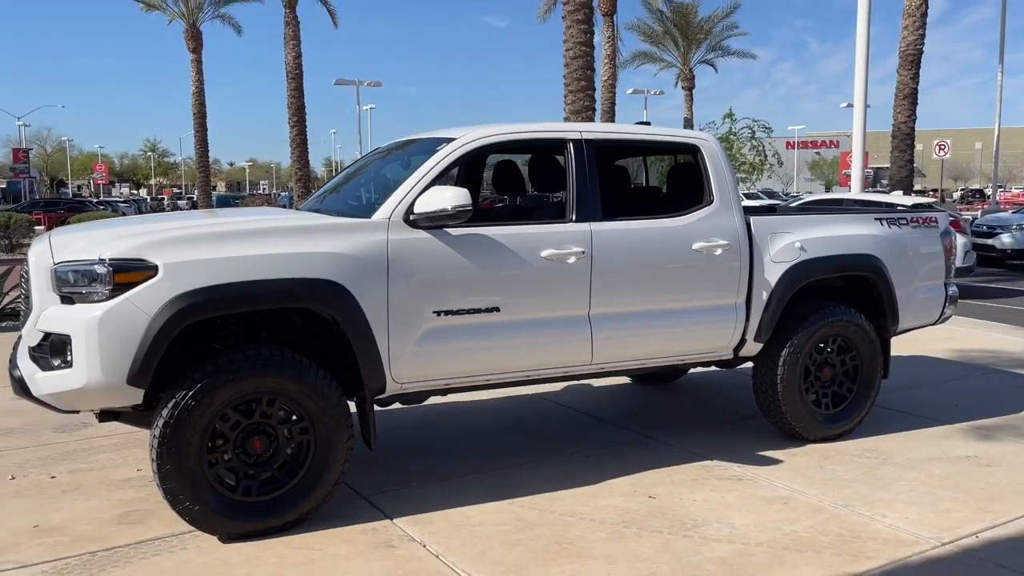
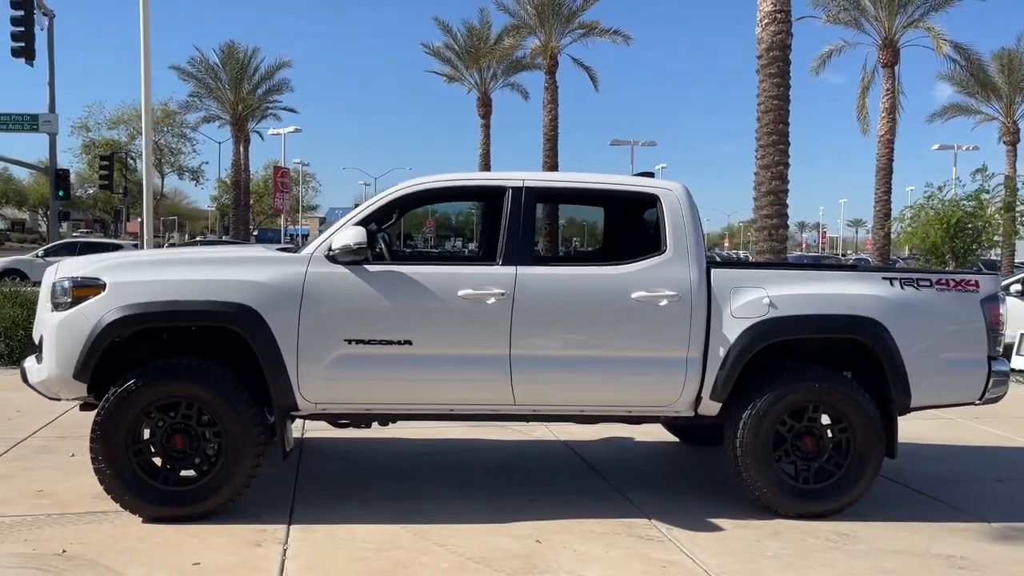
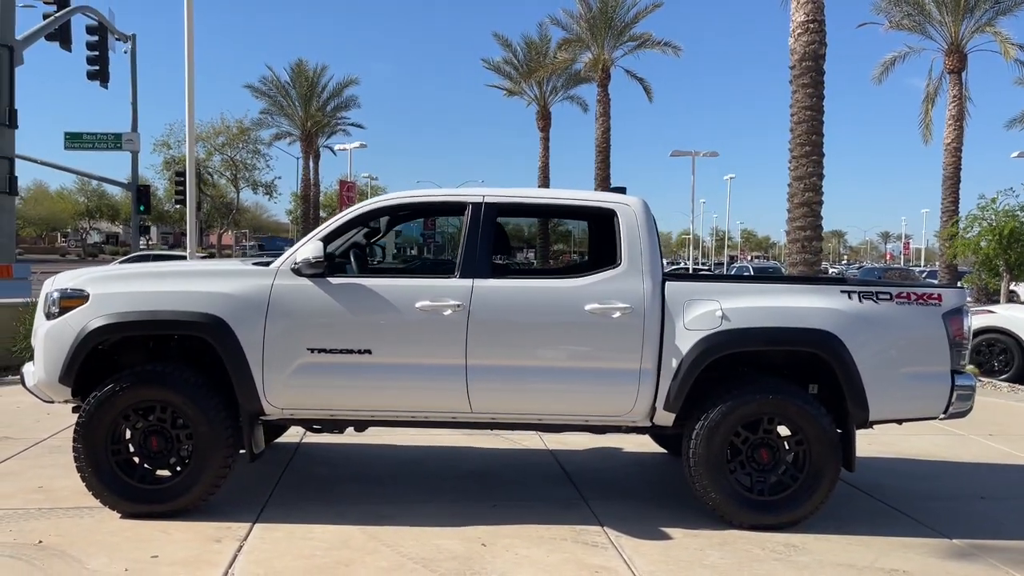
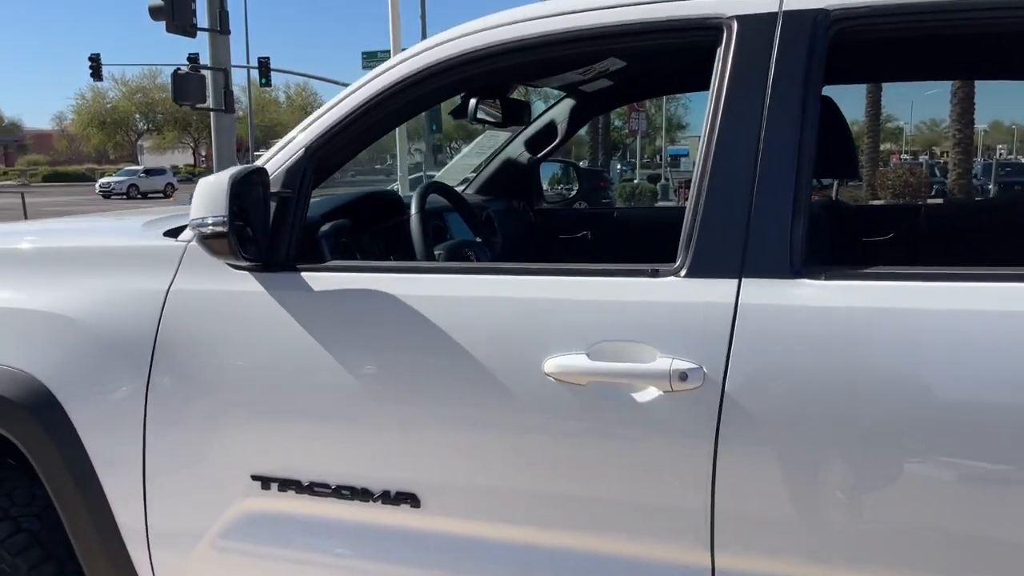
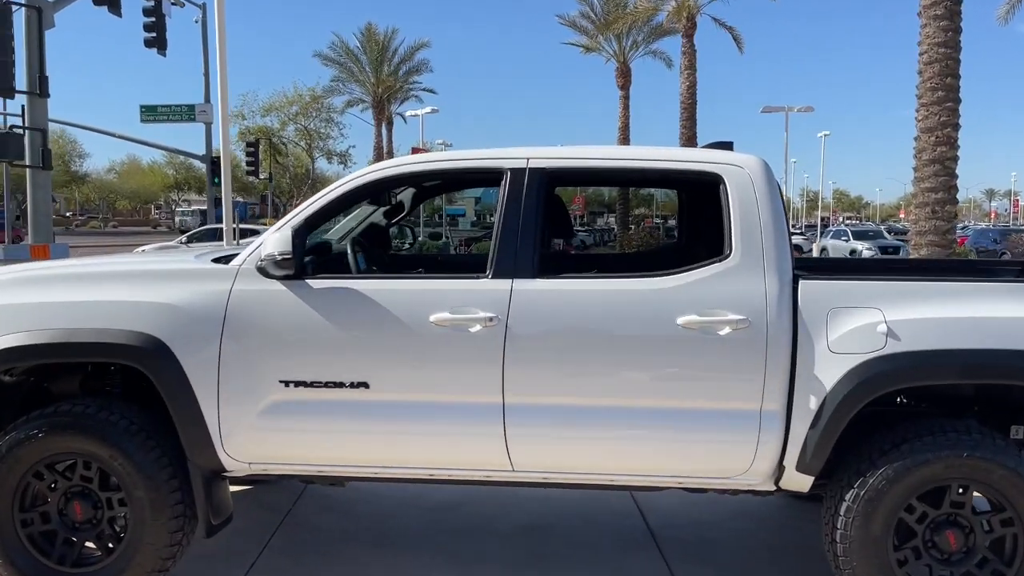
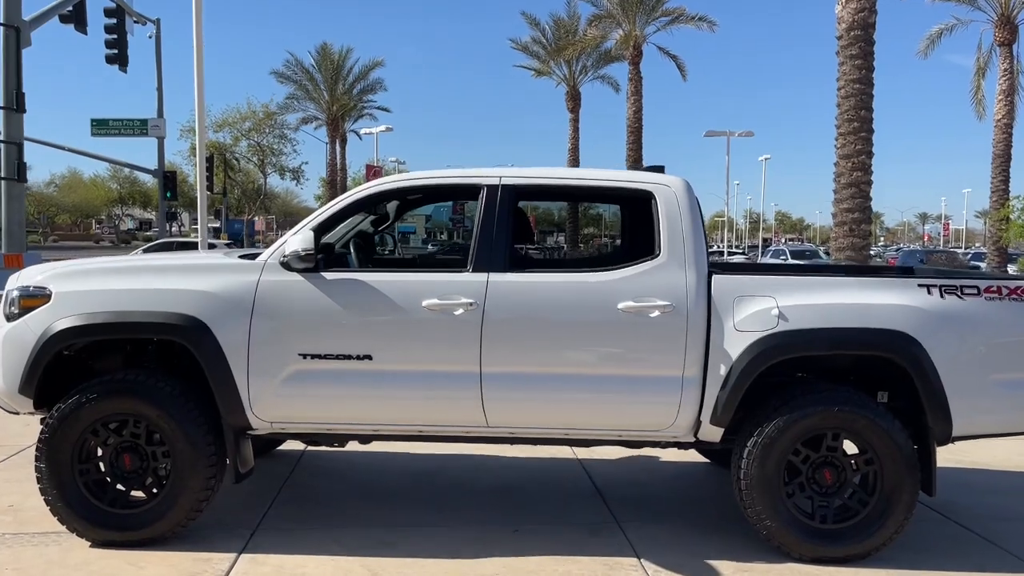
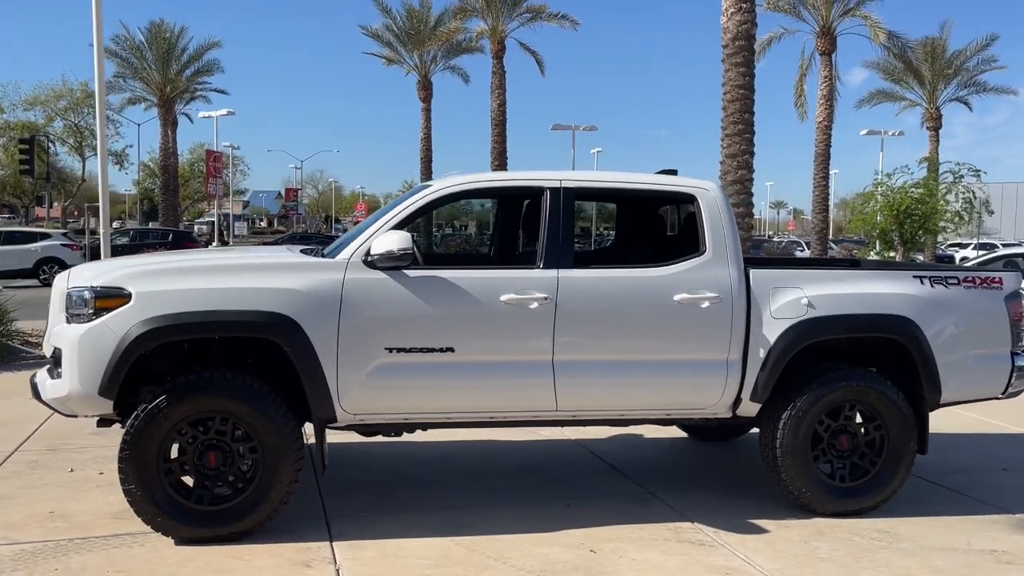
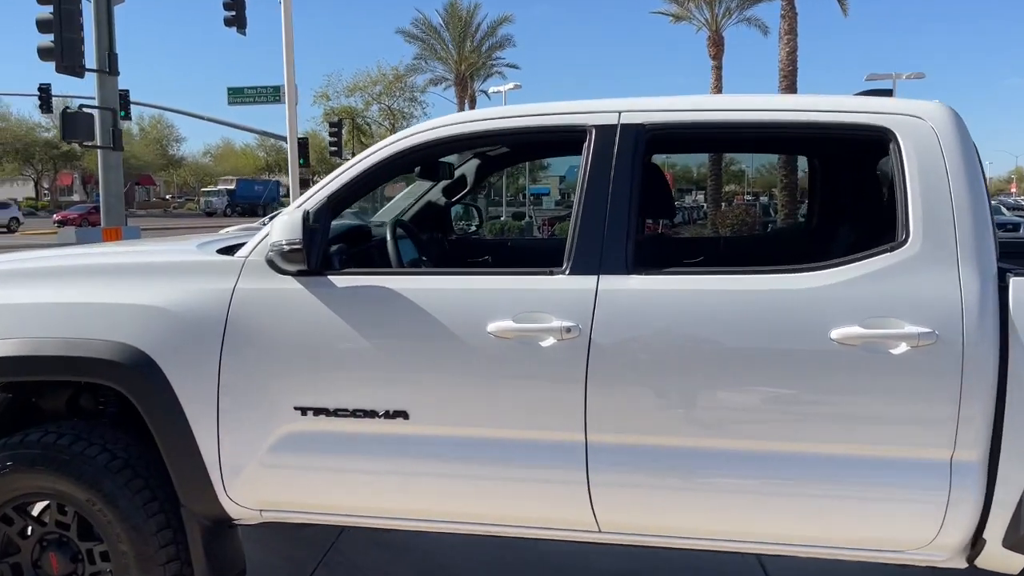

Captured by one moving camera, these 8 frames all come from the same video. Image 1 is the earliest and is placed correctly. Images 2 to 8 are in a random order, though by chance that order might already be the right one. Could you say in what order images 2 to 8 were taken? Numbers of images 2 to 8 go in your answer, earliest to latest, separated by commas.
7, 2, 3, 6, 5, 8, 4
